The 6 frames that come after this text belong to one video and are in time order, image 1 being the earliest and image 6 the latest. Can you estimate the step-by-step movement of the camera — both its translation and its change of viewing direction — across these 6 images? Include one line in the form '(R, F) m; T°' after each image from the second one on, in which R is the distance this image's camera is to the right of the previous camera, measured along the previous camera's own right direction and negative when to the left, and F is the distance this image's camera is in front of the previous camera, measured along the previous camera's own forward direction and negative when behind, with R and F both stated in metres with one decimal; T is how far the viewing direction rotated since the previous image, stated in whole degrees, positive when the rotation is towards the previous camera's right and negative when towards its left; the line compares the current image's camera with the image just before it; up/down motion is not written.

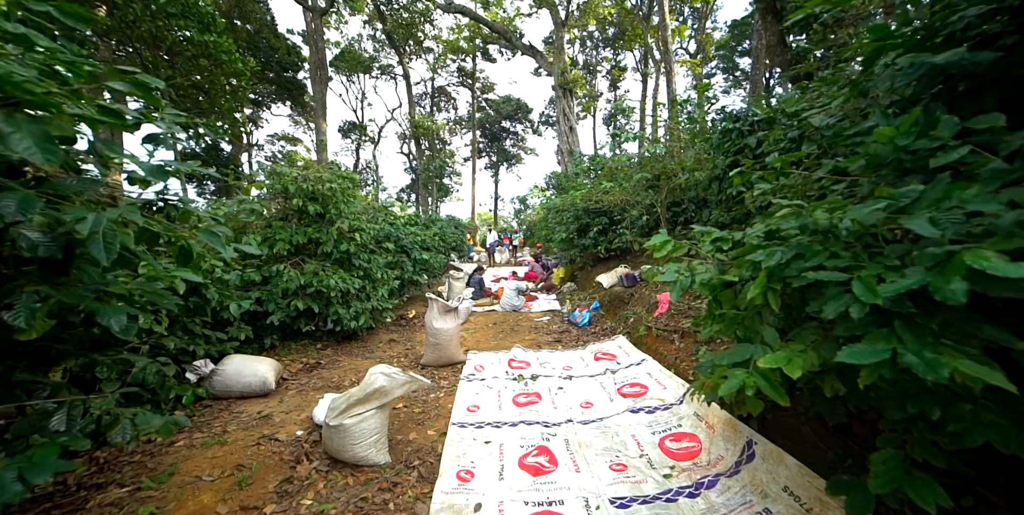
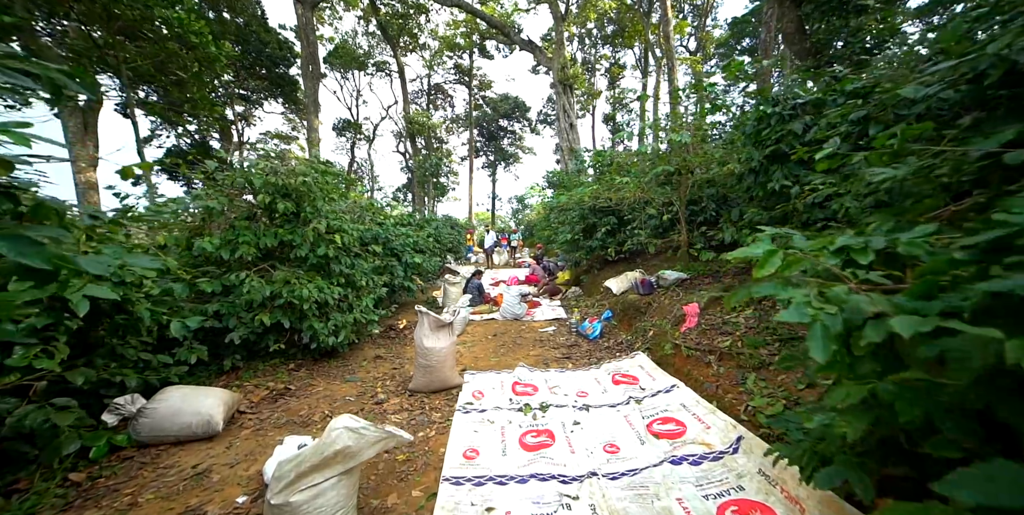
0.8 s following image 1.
(-0.1, +0.6) m; 0°
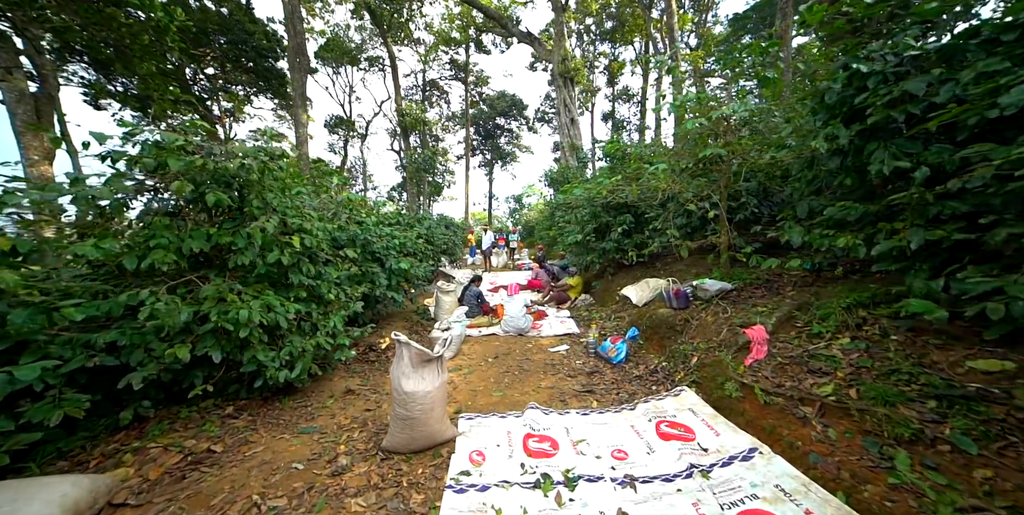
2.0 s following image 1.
(-0.1, +0.9) m; 0°
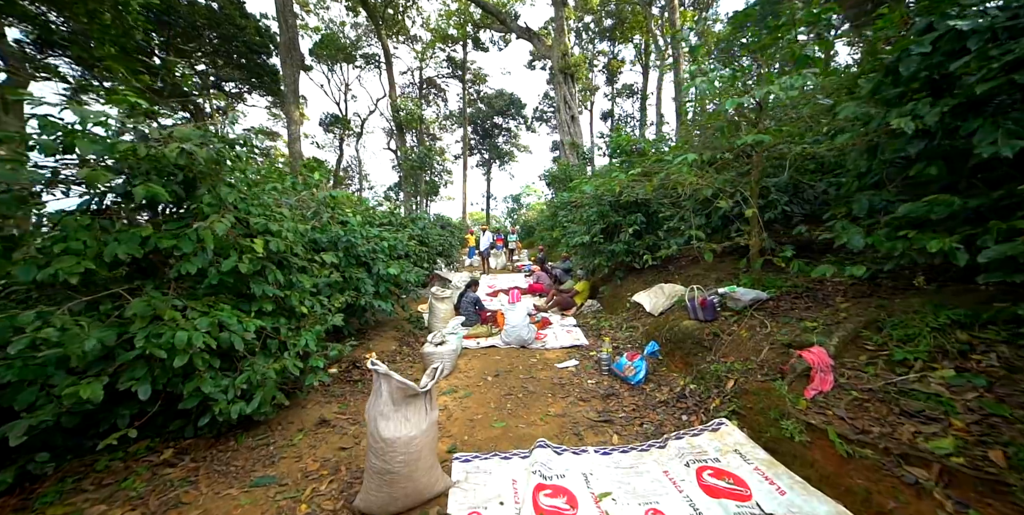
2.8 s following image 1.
(0.0, +0.5) m; 0°
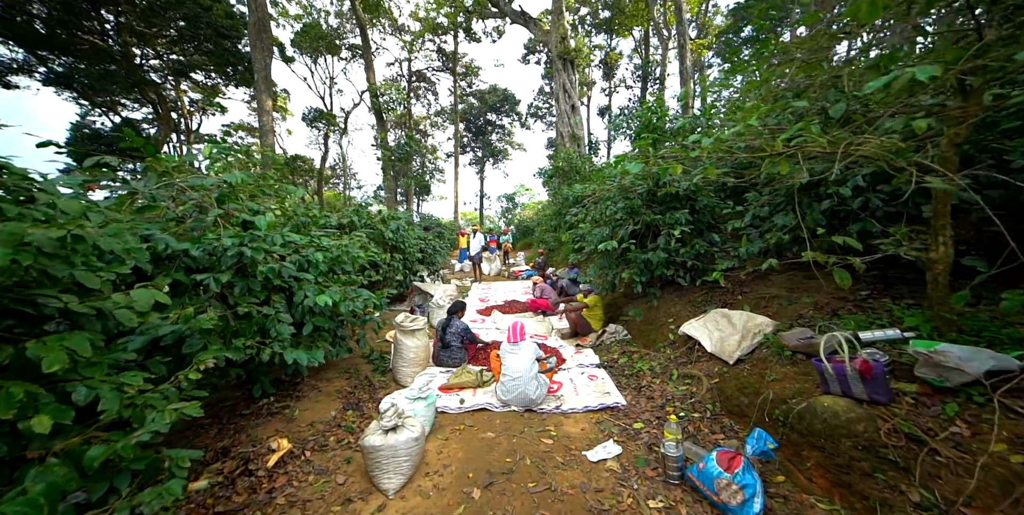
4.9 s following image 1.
(0.0, +1.8) m; +1°
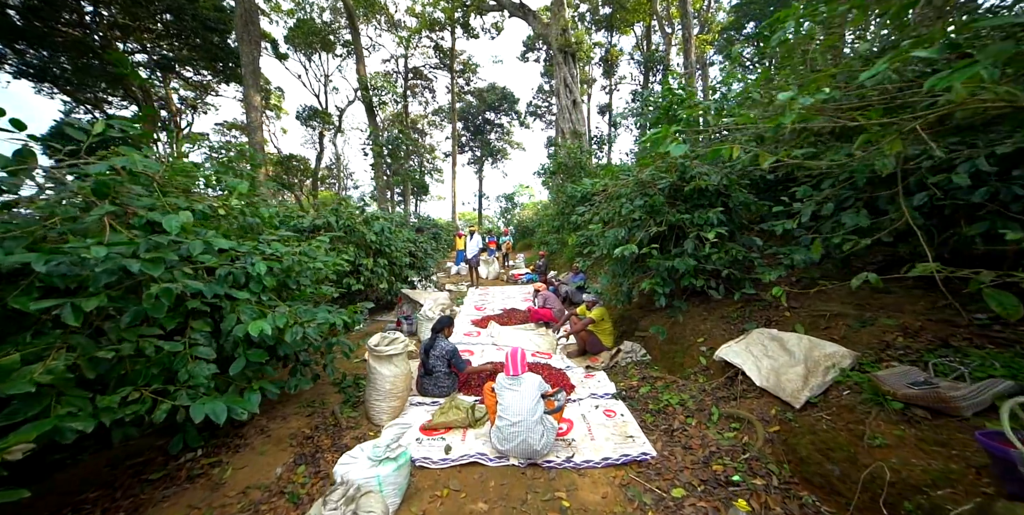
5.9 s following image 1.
(0.0, +0.8) m; 0°
